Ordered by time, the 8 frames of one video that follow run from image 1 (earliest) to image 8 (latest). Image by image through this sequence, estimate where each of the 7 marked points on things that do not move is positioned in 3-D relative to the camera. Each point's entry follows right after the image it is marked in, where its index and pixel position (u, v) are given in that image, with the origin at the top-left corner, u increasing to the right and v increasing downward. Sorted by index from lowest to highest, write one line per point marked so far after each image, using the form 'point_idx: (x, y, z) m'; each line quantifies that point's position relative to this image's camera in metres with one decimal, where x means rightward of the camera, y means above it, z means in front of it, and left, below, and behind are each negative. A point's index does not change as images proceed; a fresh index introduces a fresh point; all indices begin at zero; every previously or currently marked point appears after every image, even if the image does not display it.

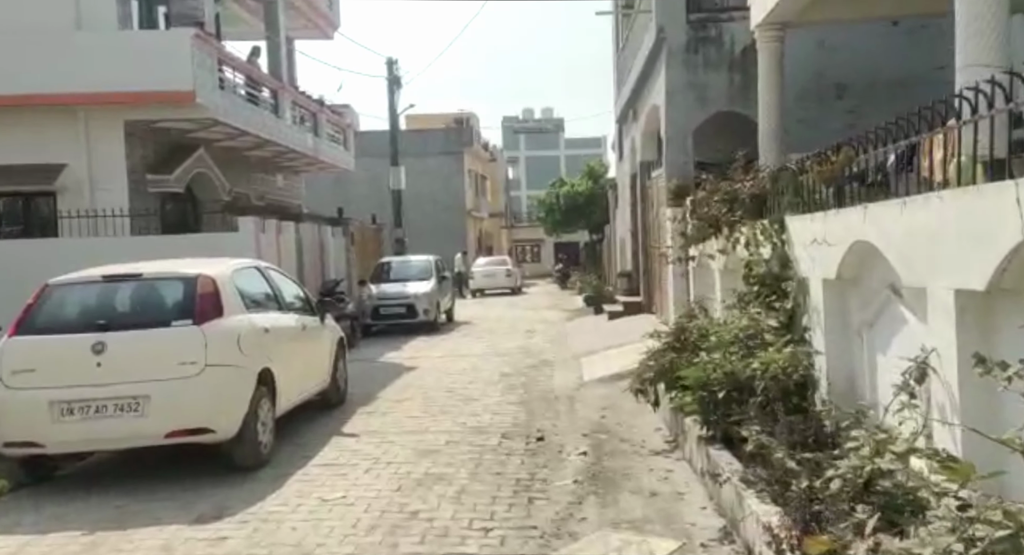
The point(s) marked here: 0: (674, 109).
0: (+2.3, +2.4, +13.9) m
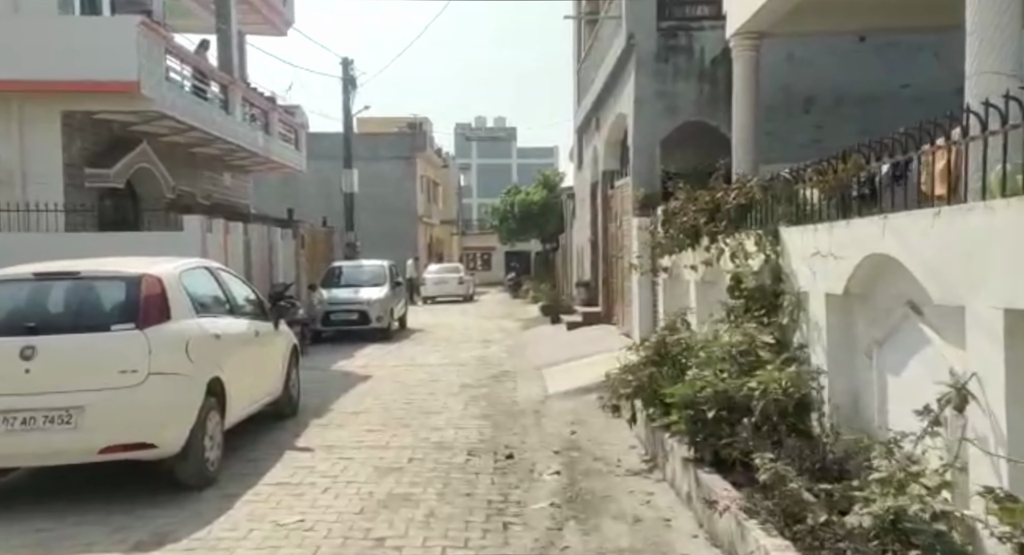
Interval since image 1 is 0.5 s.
0: (+1.8, +2.3, +13.6) m
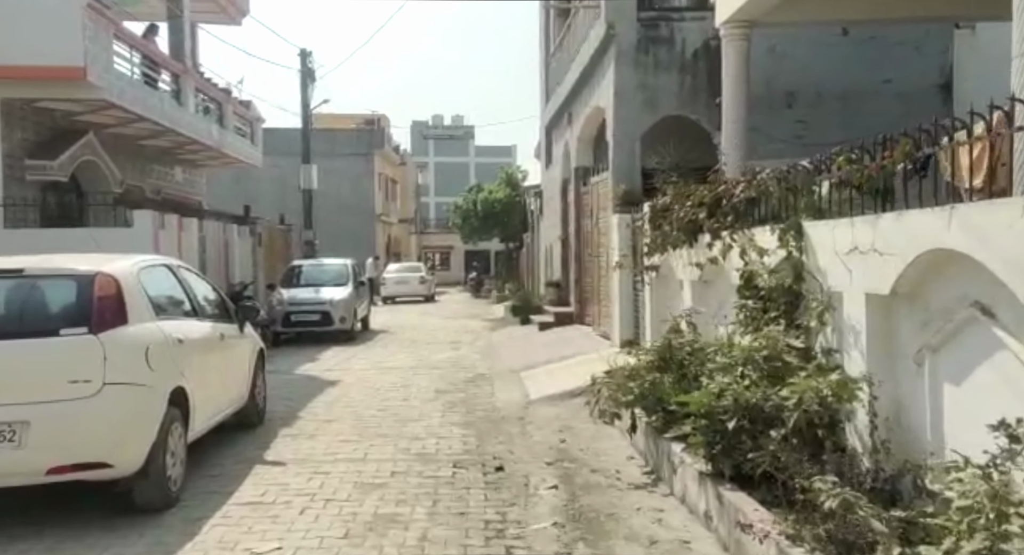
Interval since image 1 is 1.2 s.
0: (+1.5, +2.3, +13.1) m
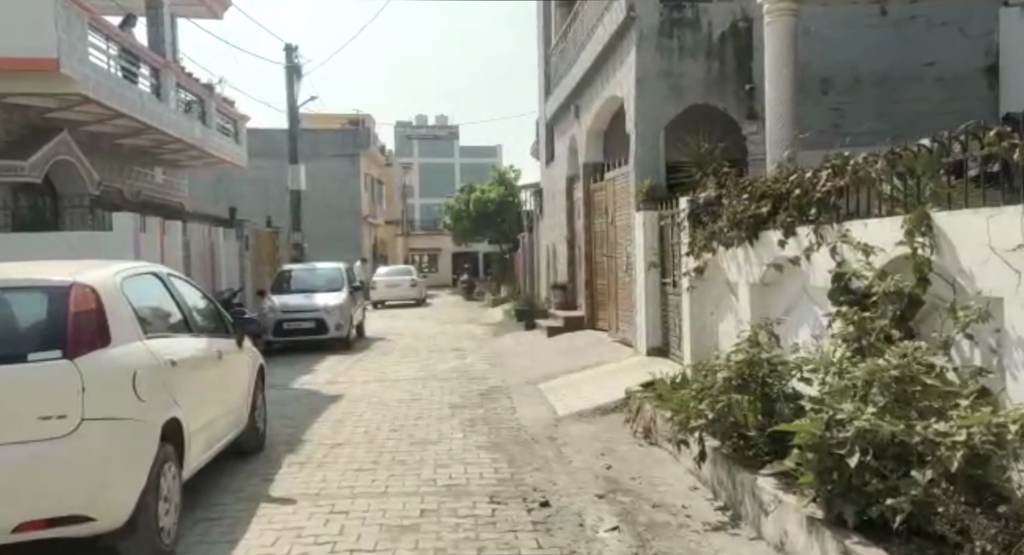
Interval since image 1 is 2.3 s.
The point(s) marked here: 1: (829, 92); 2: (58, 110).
0: (+1.7, +2.3, +12.1) m
1: (+4.0, +2.3, +12.0) m
2: (-7.5, +2.8, +15.8) m
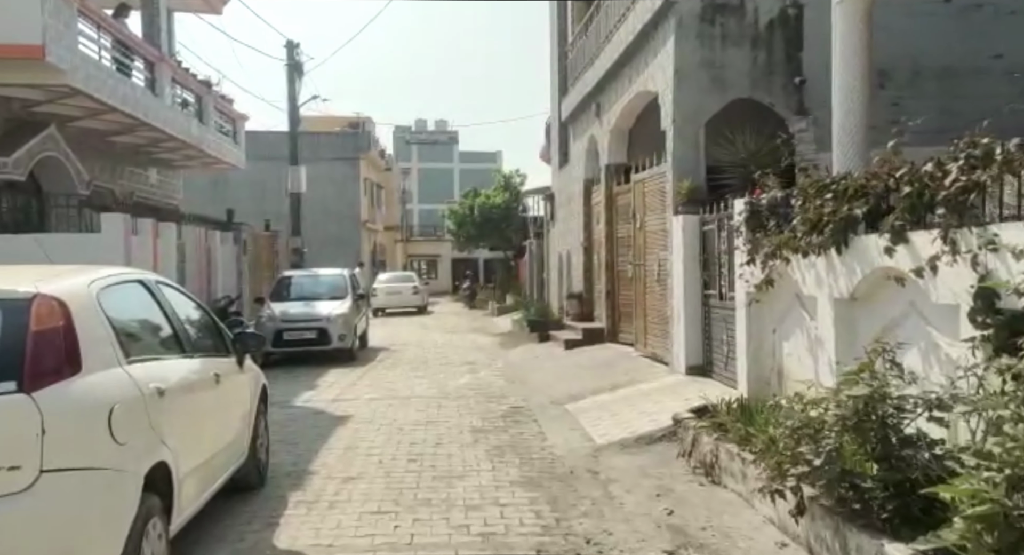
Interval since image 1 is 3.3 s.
0: (+2.0, +2.2, +11.1) m
1: (+4.3, +2.2, +11.0) m
2: (-7.2, +2.7, +14.7) m
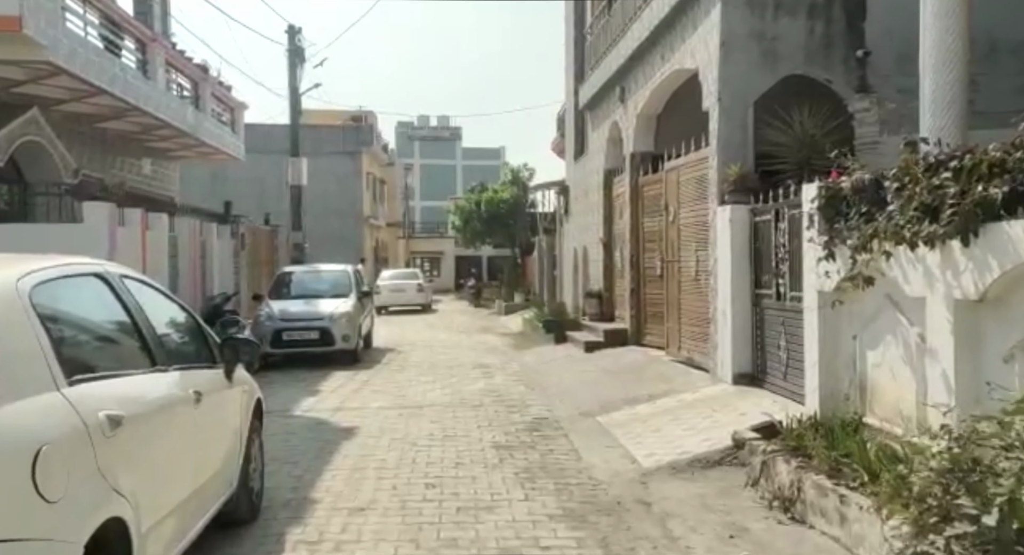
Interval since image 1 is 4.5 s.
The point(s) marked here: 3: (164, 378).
0: (+2.3, +2.2, +9.9) m
1: (+4.6, +2.2, +9.8) m
2: (-6.9, +2.8, +13.5) m
3: (-1.7, -0.5, +4.7) m
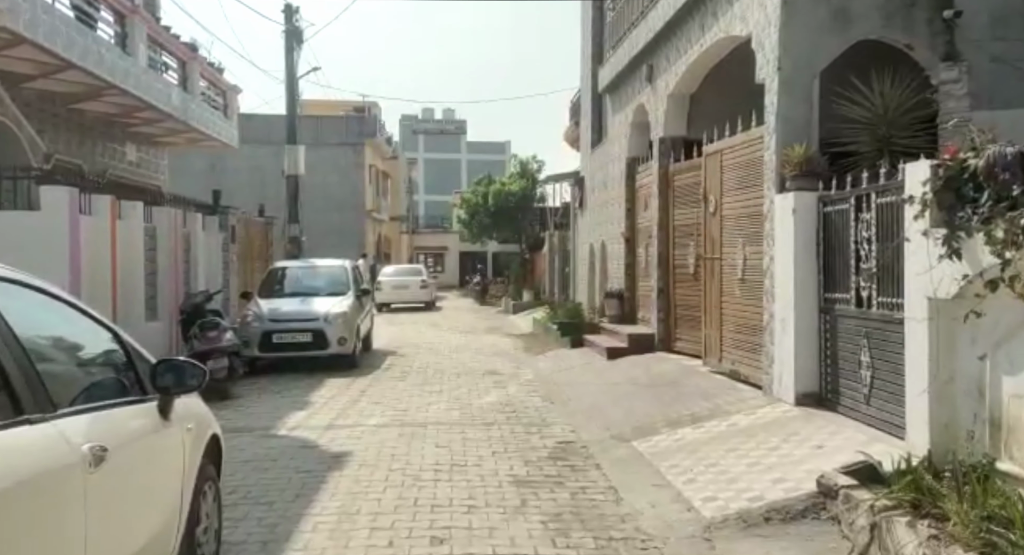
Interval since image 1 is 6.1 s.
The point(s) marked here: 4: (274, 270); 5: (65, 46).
0: (+2.5, +2.2, +8.4) m
1: (+4.8, +2.2, +8.3) m
2: (-6.7, +2.8, +12.0) m
3: (-1.6, -0.5, +3.2) m
4: (-4.1, +0.1, +16.4) m
5: (-5.9, +3.1, +12.5) m
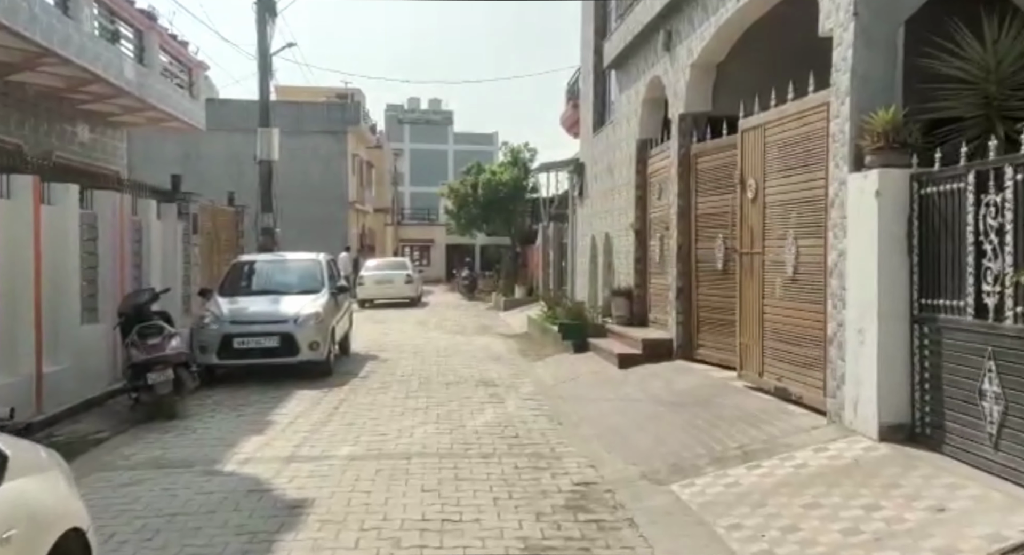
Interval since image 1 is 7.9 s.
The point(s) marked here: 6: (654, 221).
0: (+2.5, +2.2, +6.6) m
1: (+4.9, +2.2, +6.6) m
2: (-6.7, +2.9, +10.1) m
3: (-1.4, -0.5, +1.4) m
4: (-4.2, +0.2, +14.5) m
5: (-5.9, +3.1, +10.6) m
6: (+2.0, +0.8, +13.3) m
